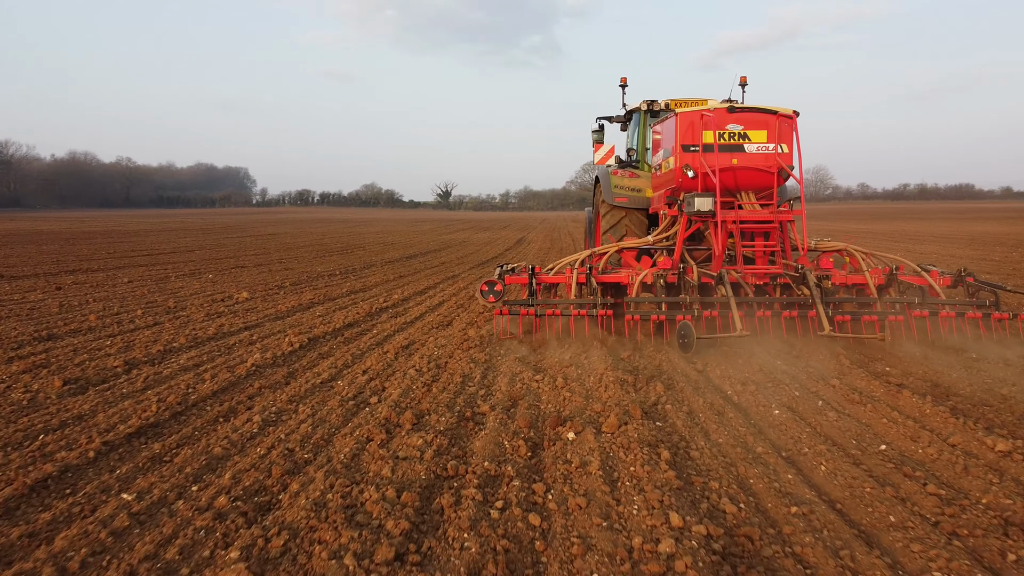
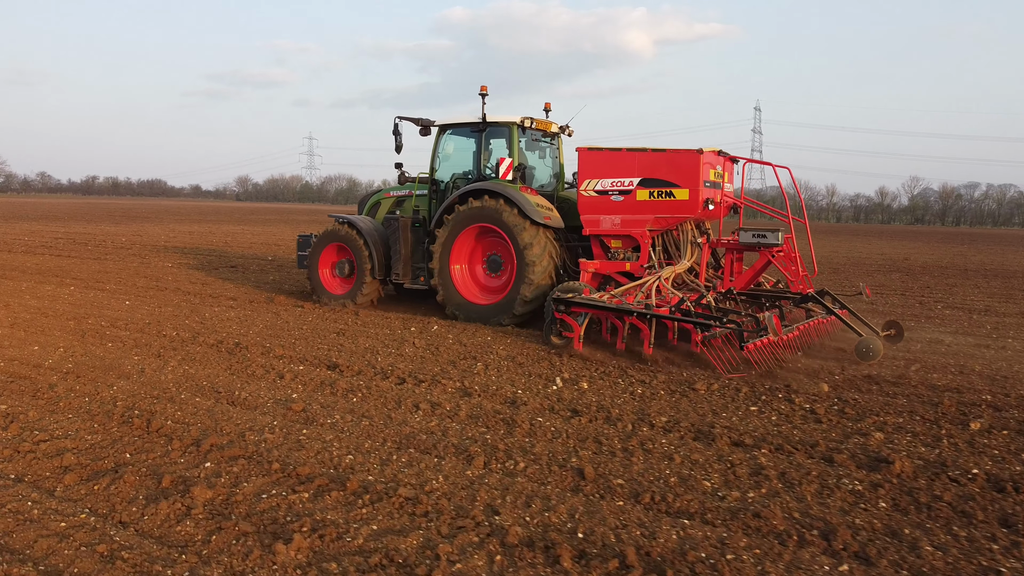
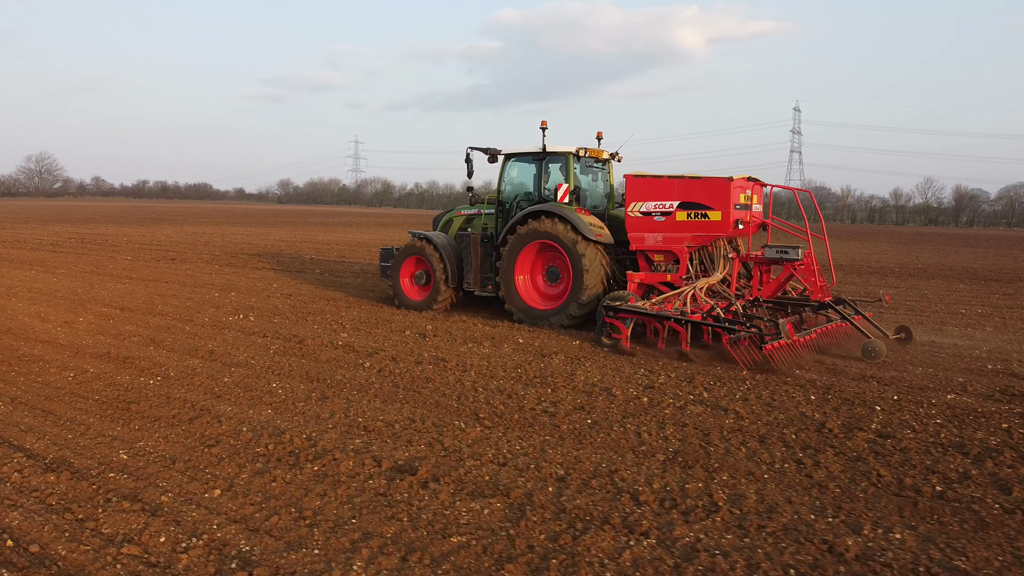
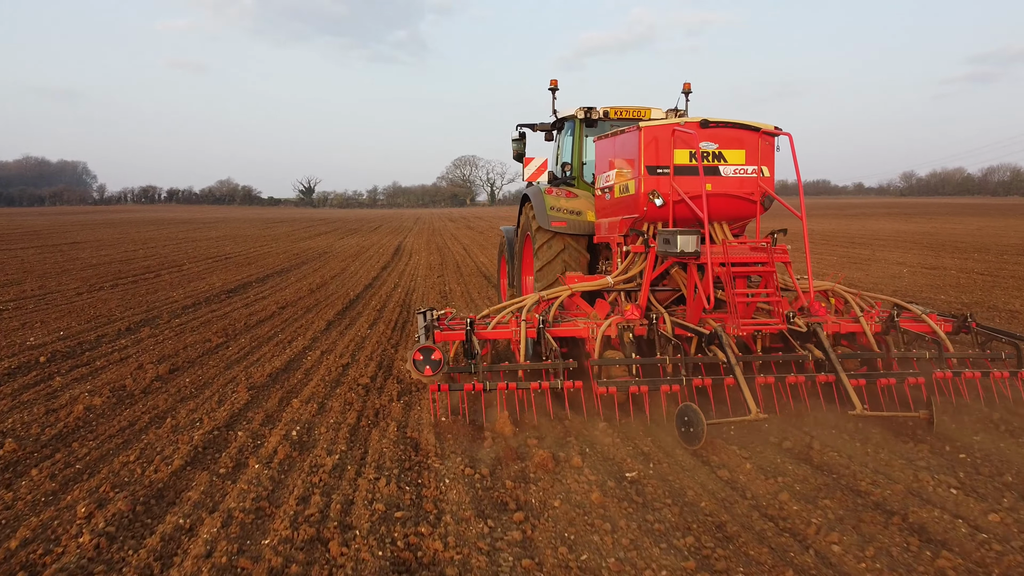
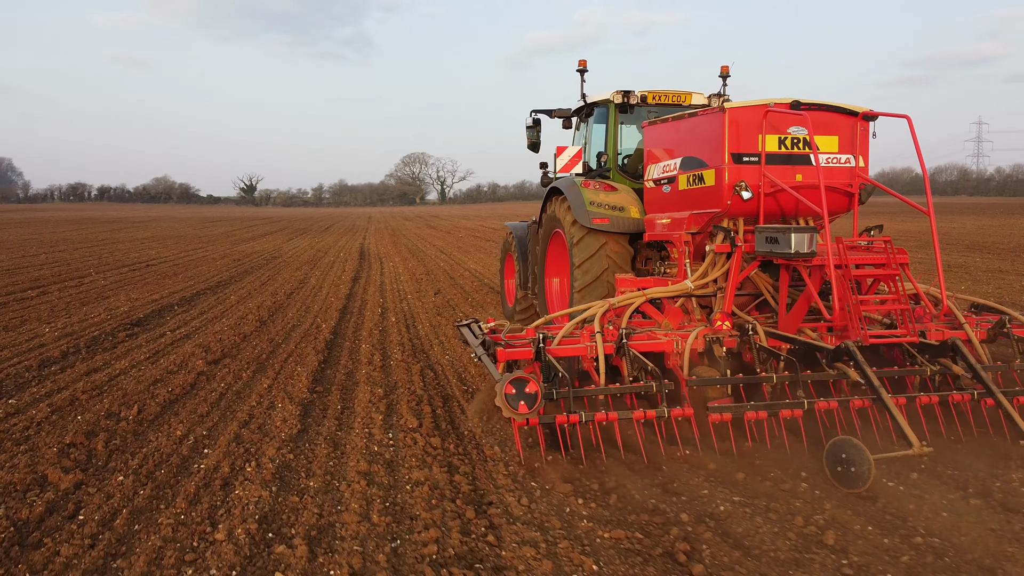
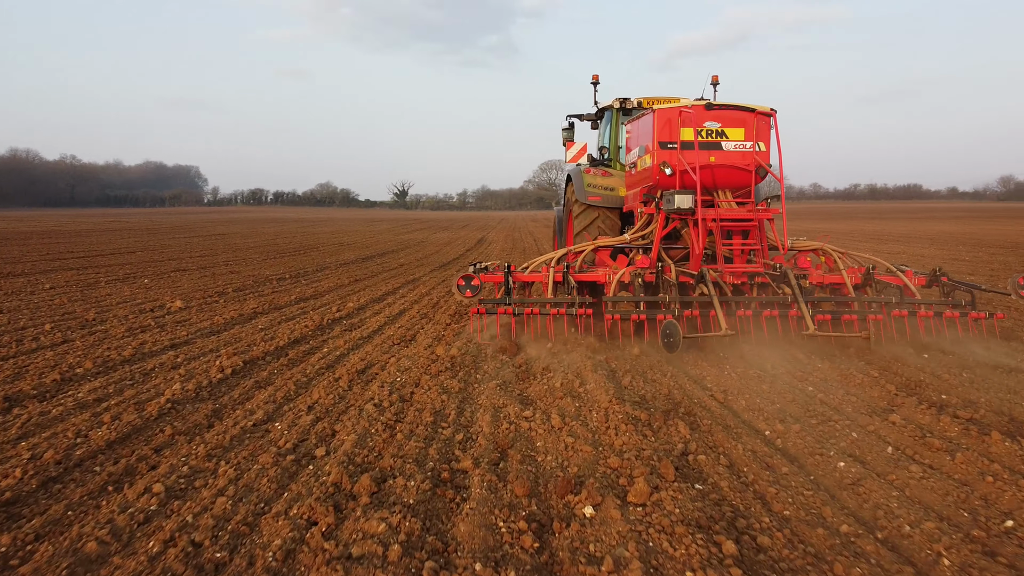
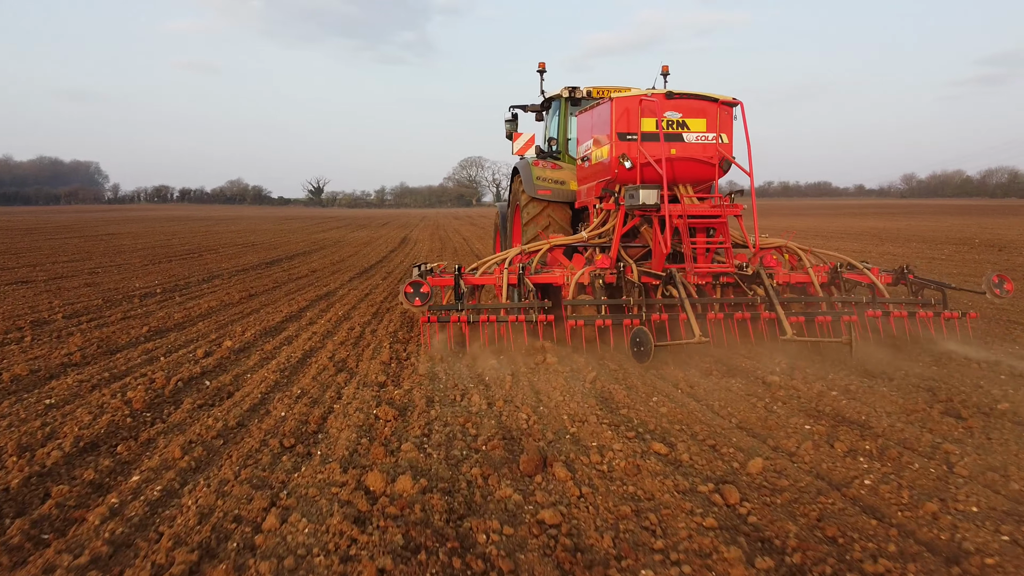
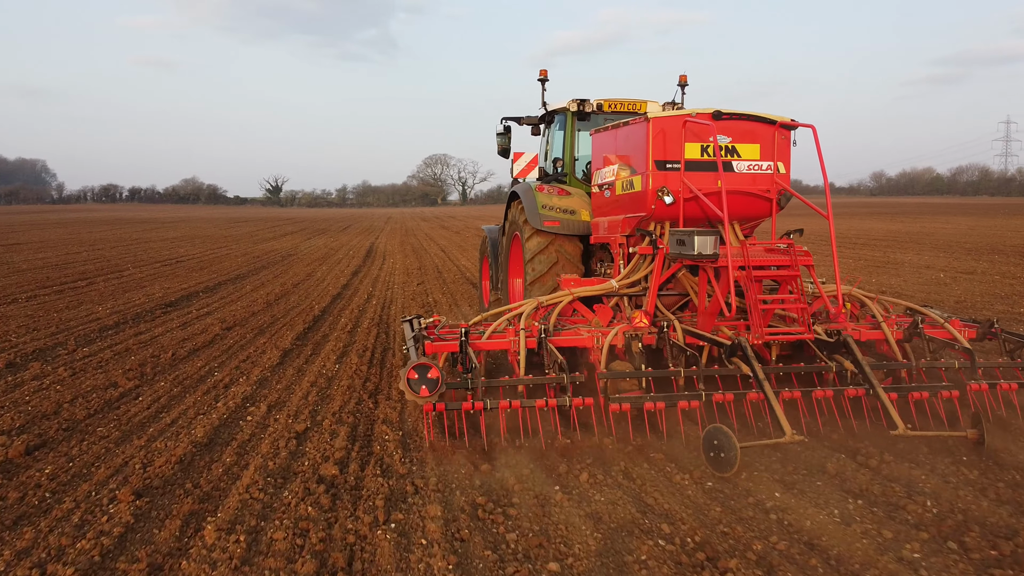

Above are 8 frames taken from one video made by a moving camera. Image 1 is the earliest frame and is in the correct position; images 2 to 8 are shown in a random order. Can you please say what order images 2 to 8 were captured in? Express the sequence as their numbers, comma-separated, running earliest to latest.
6, 7, 4, 8, 5, 3, 2
